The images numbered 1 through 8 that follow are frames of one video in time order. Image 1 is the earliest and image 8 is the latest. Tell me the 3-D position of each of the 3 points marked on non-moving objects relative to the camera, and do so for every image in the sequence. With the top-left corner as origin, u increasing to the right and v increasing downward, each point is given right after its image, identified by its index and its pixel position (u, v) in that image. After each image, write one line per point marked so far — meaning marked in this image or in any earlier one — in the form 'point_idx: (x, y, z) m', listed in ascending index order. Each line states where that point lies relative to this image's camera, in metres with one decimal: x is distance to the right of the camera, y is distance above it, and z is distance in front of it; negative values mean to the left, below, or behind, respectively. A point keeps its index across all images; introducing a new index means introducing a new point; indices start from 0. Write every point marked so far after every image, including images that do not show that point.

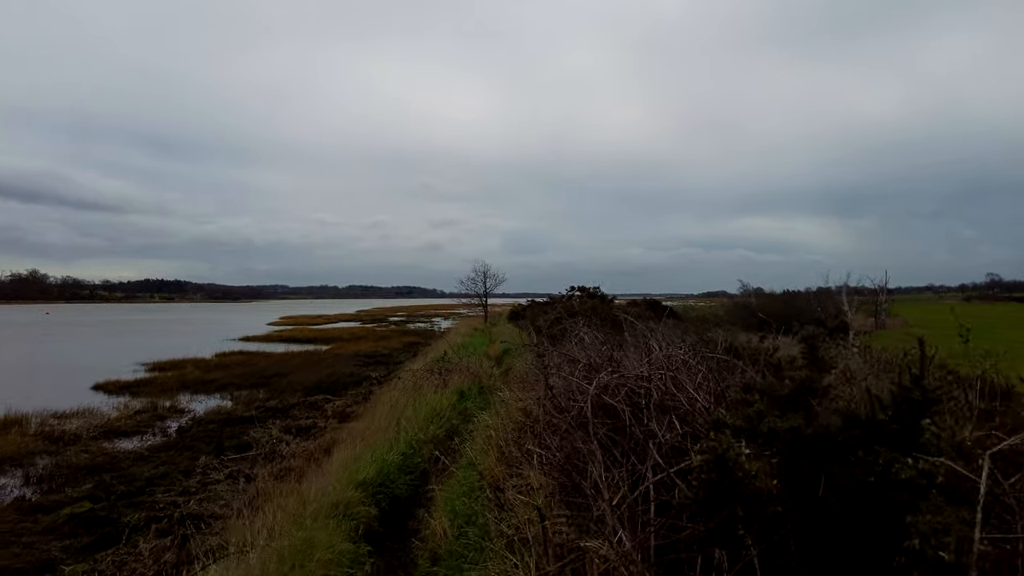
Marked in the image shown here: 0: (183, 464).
0: (-8.2, -4.4, +13.7) m
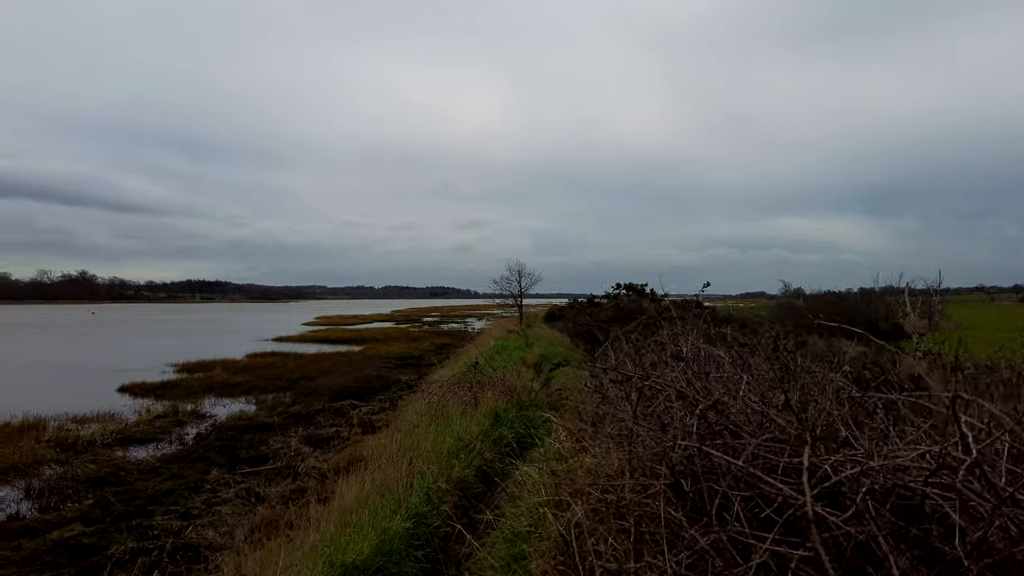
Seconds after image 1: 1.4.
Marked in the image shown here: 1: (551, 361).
0: (-7.3, -4.4, +12.5) m
1: (+0.9, -1.7, +12.7) m
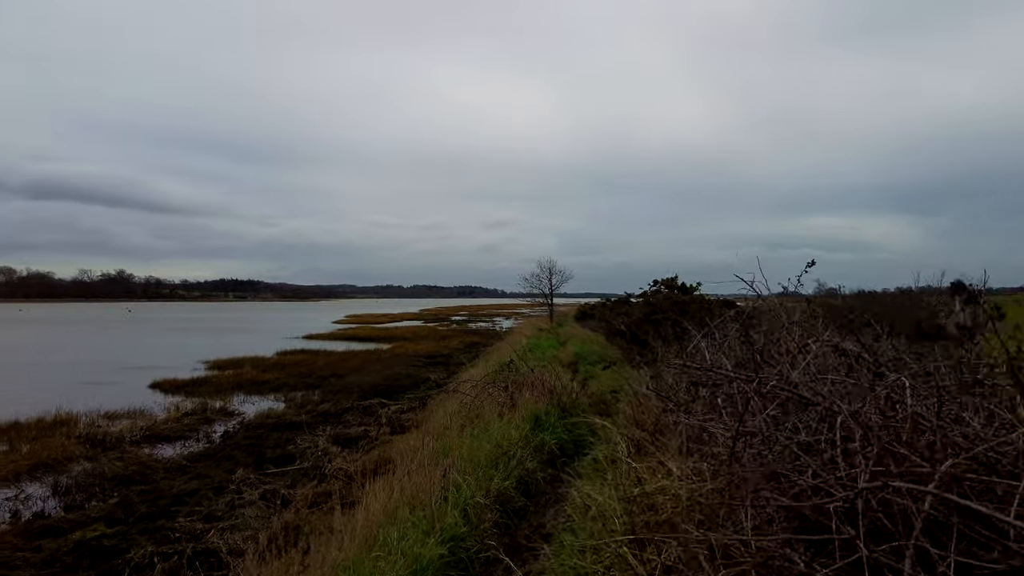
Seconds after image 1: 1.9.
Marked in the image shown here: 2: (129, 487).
0: (-6.6, -4.2, +12.2) m
1: (+1.6, -1.6, +12.0) m
2: (-8.4, -4.3, +11.9) m
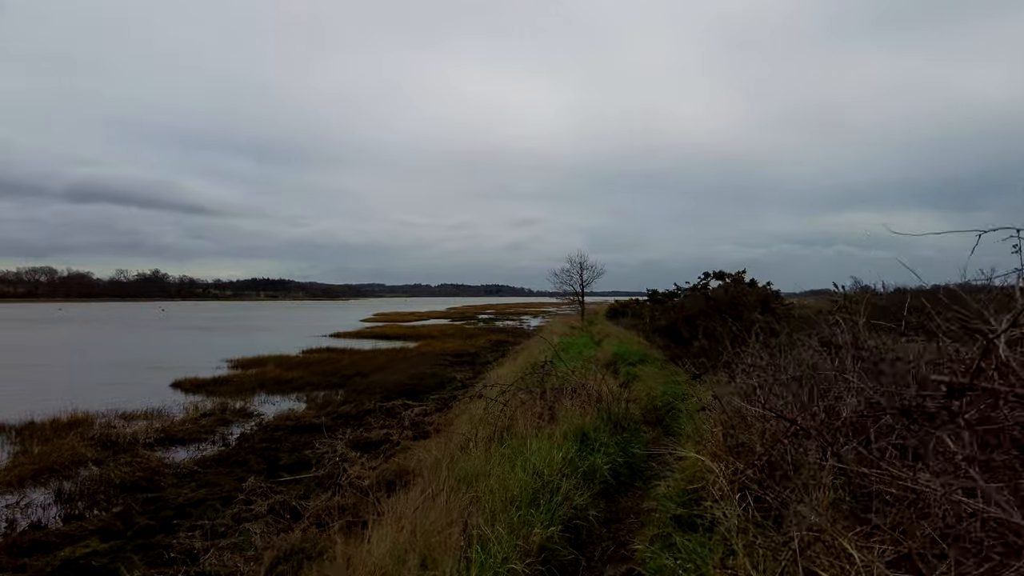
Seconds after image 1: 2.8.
0: (-5.9, -4.1, +11.3) m
1: (+2.3, -1.4, +10.7) m
2: (-7.7, -4.2, +11.1) m
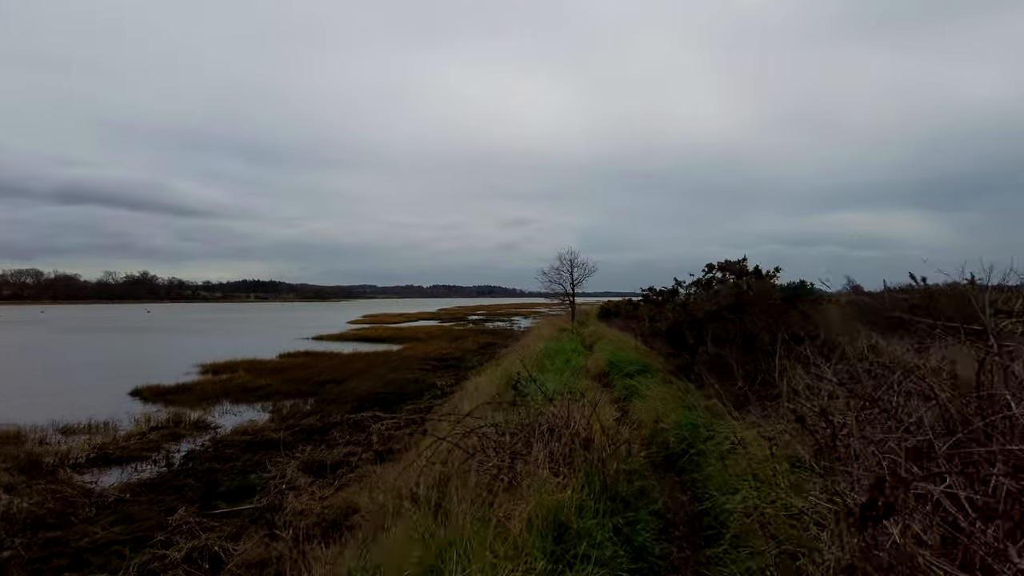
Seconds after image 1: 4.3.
0: (-6.3, -4.0, +9.5) m
1: (+1.9, -1.4, +9.0) m
2: (-8.1, -4.2, +9.3) m
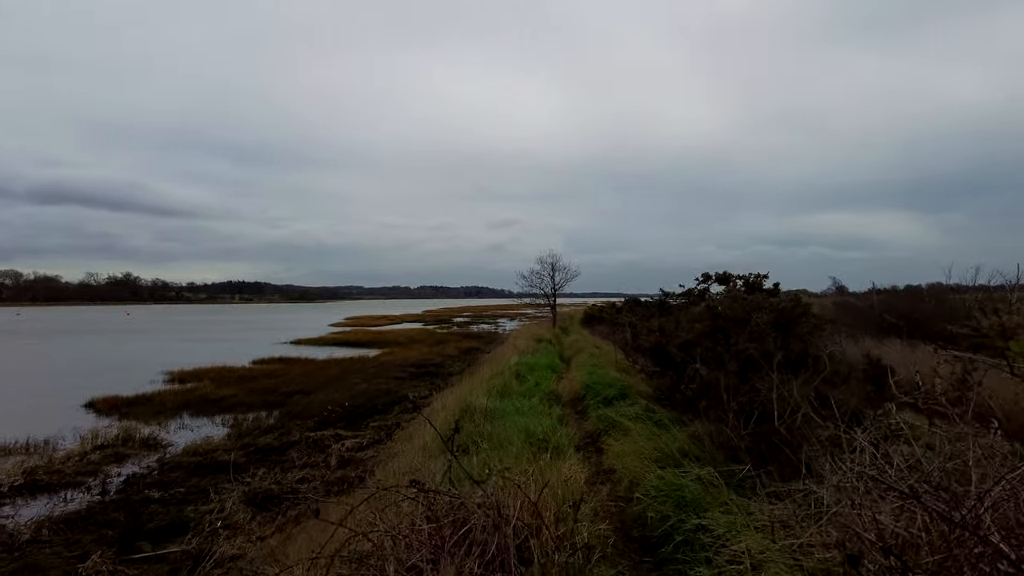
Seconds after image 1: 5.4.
0: (-6.8, -4.2, +8.2) m
1: (+1.3, -1.5, +7.9) m
2: (-8.7, -4.3, +8.0) m
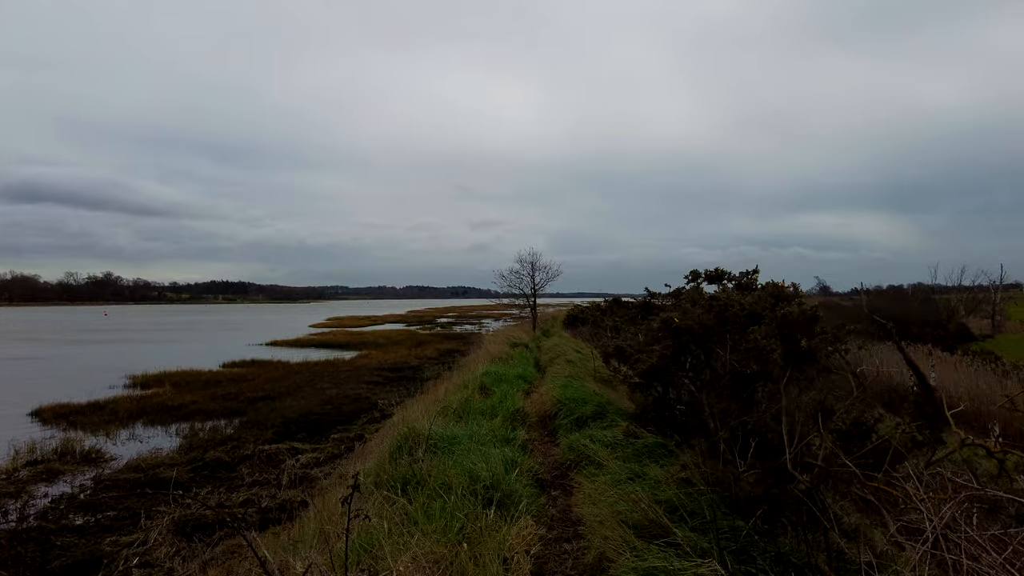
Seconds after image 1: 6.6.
0: (-7.3, -4.2, +6.9) m
1: (+0.8, -1.5, +6.8) m
2: (-9.1, -4.3, +6.7) m
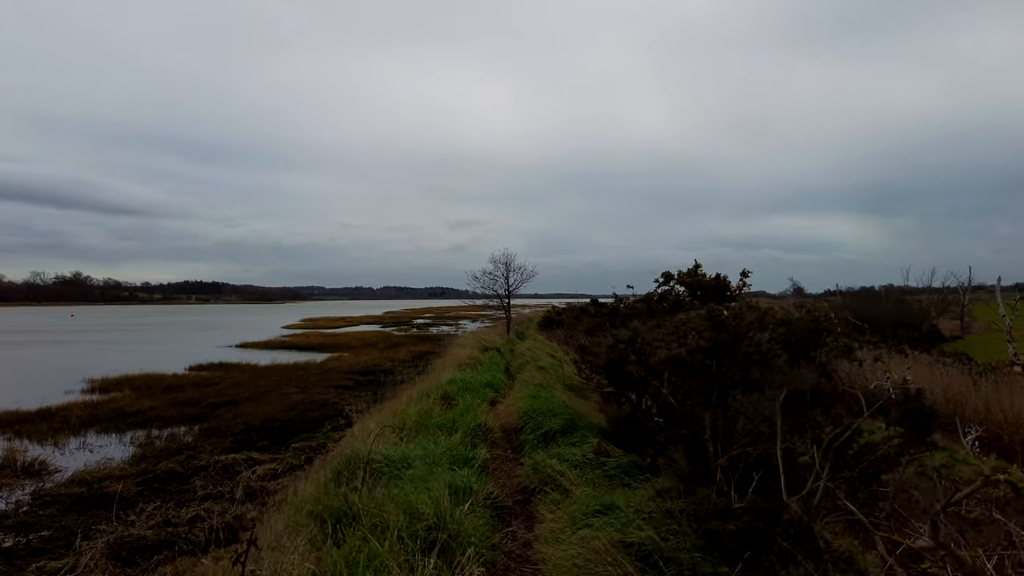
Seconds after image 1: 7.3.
0: (-7.8, -4.2, +6.1) m
1: (+0.4, -1.5, +6.3) m
2: (-9.6, -4.3, +5.8) m
